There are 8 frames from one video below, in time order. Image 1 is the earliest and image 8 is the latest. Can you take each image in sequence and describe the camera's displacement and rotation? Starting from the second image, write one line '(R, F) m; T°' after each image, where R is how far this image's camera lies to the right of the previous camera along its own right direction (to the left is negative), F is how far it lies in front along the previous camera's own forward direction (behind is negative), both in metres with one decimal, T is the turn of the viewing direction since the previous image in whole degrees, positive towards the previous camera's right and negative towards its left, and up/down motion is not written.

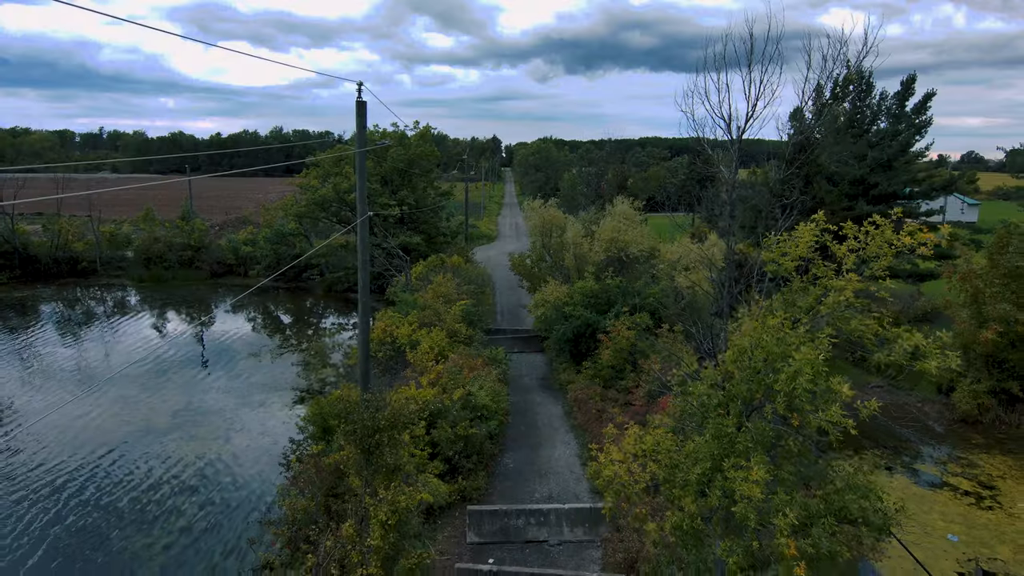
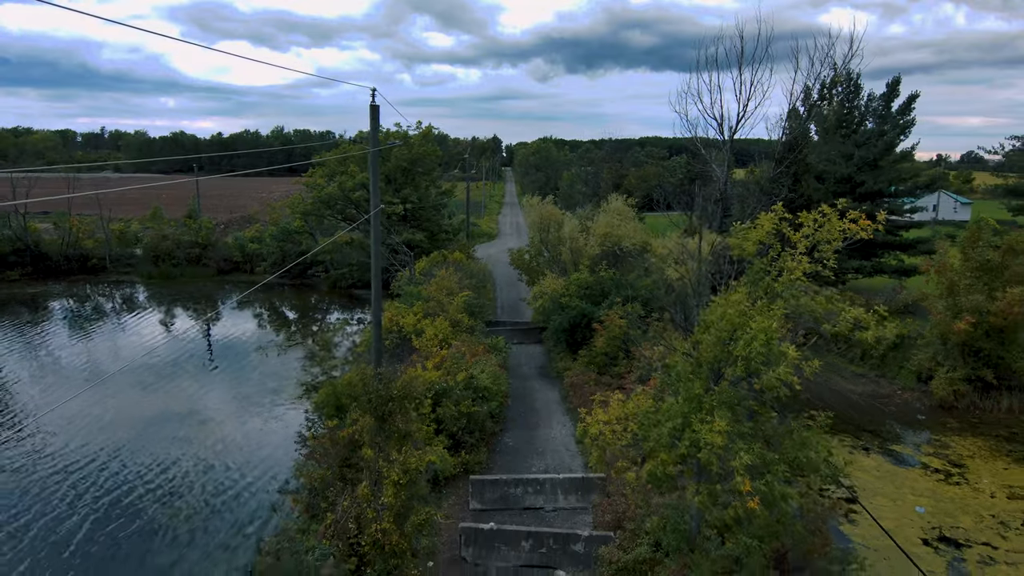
(0.0, -1.0) m; 0°
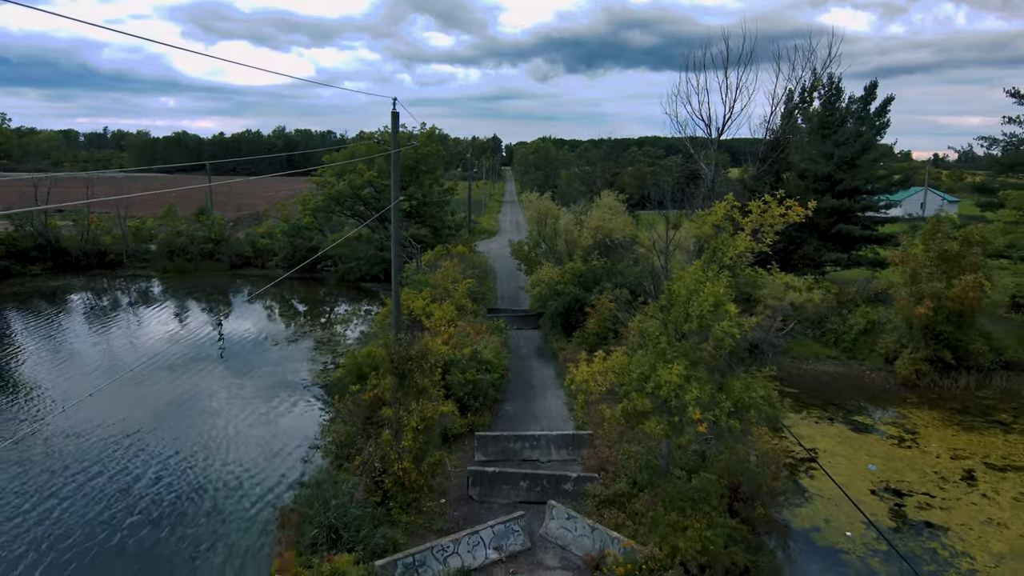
(0.0, -1.7) m; 0°
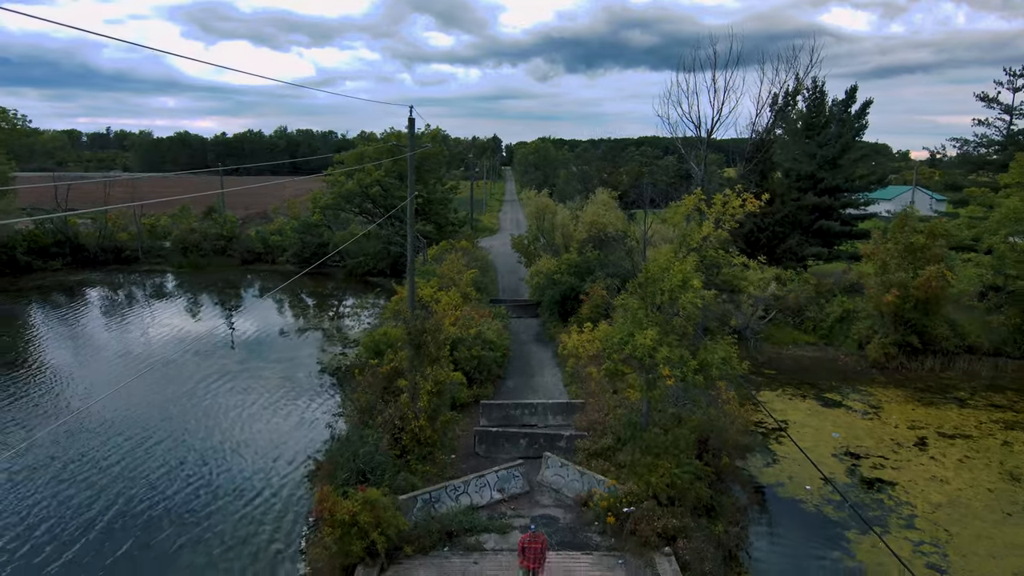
(0.0, -1.7) m; 0°
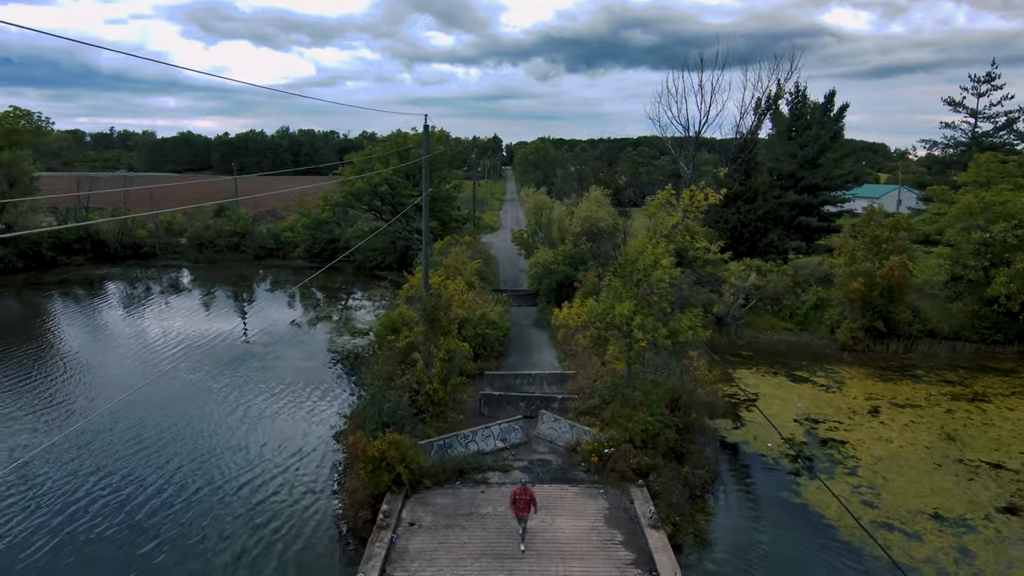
(0.0, -2.1) m; 0°
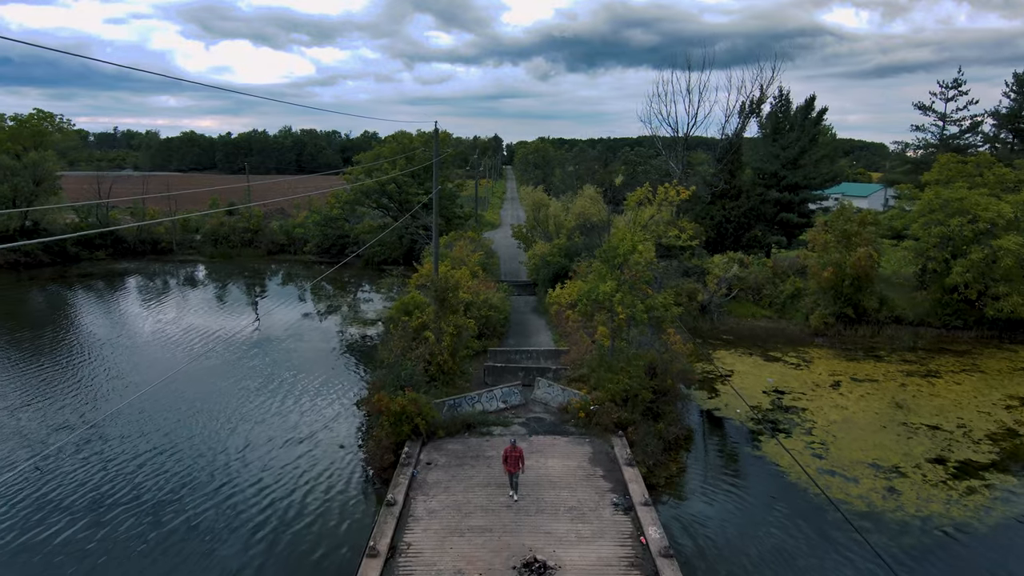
(0.0, -2.2) m; 0°
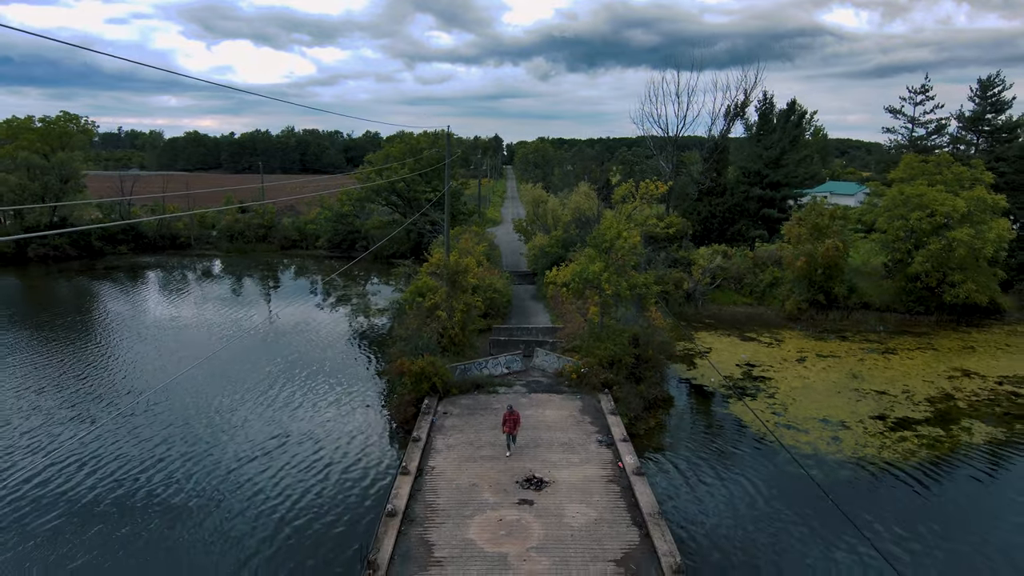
(-0.1, -2.5) m; 0°
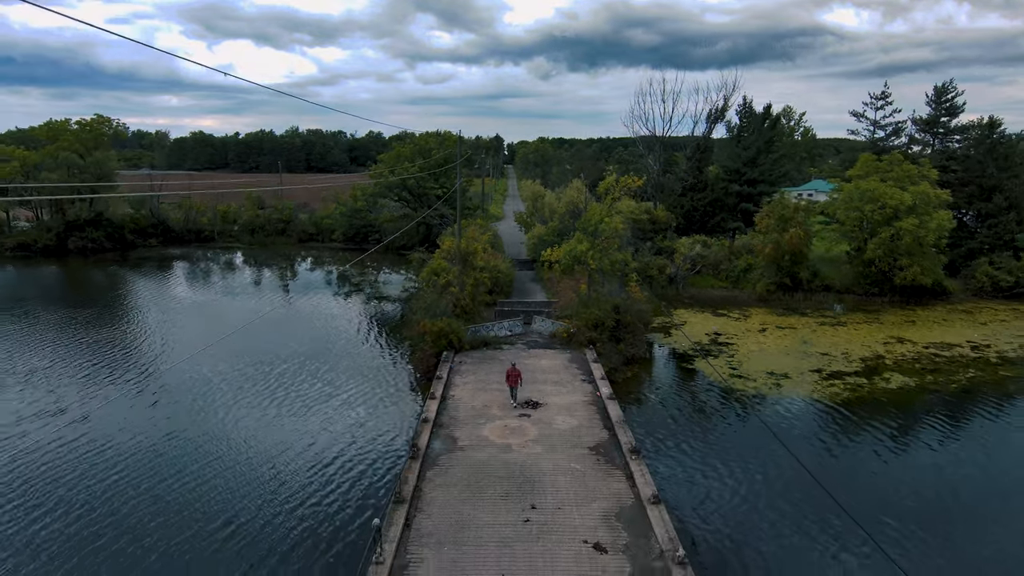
(0.0, -3.8) m; 0°
